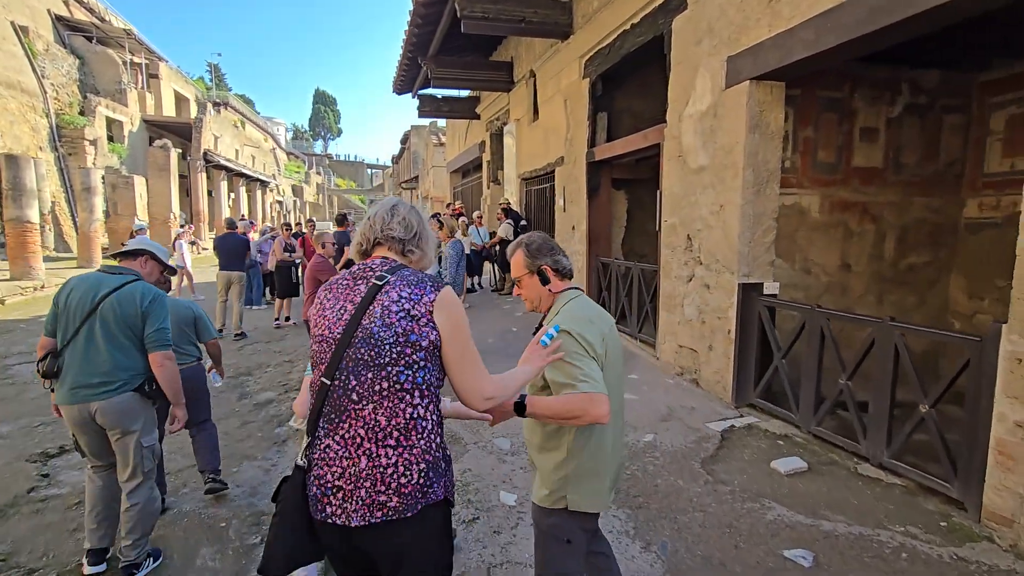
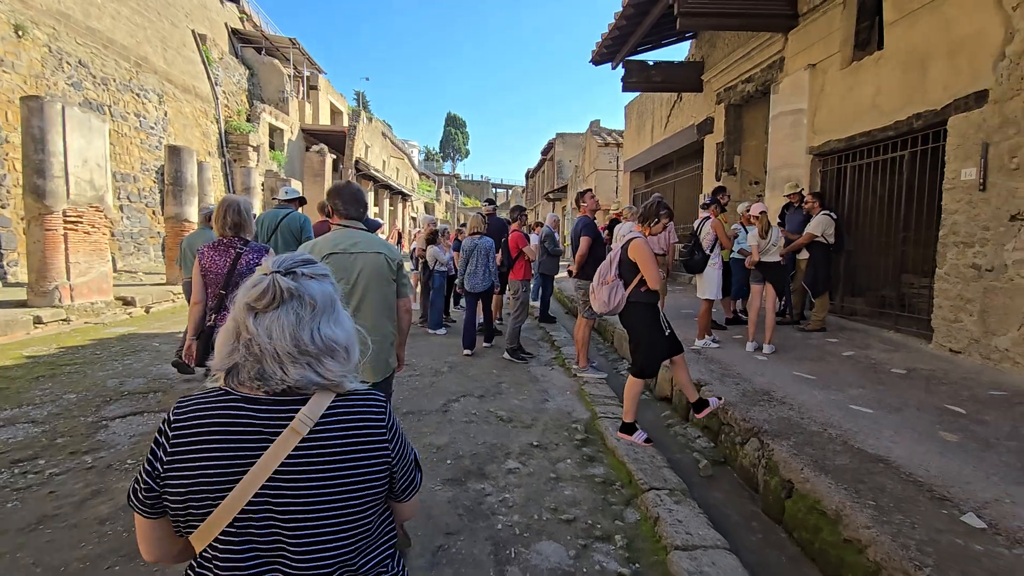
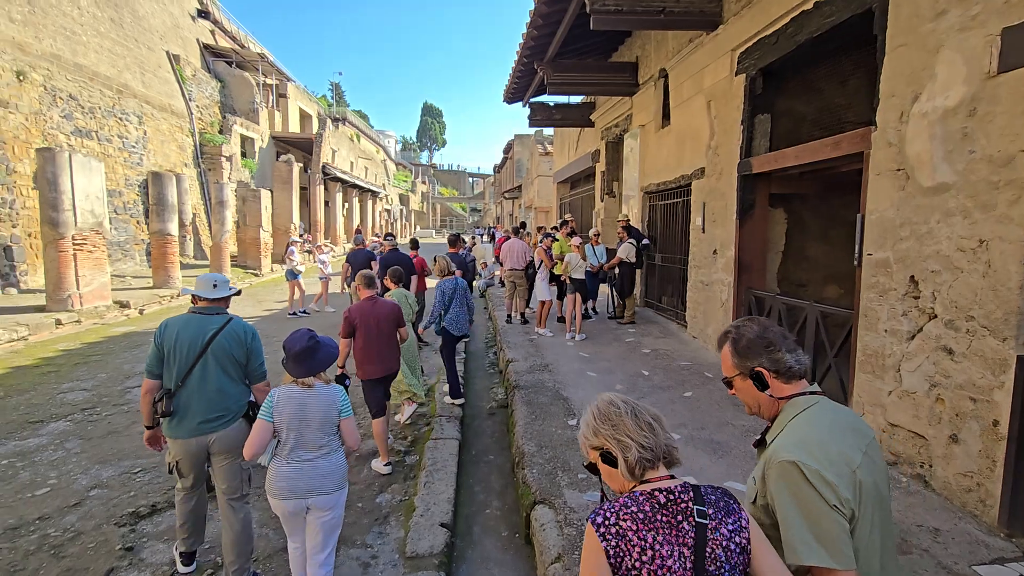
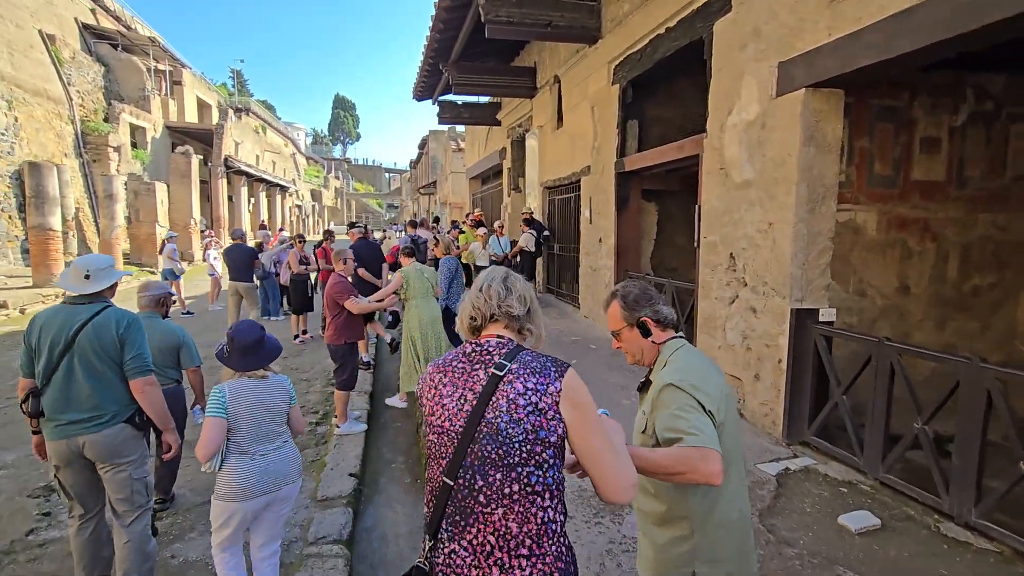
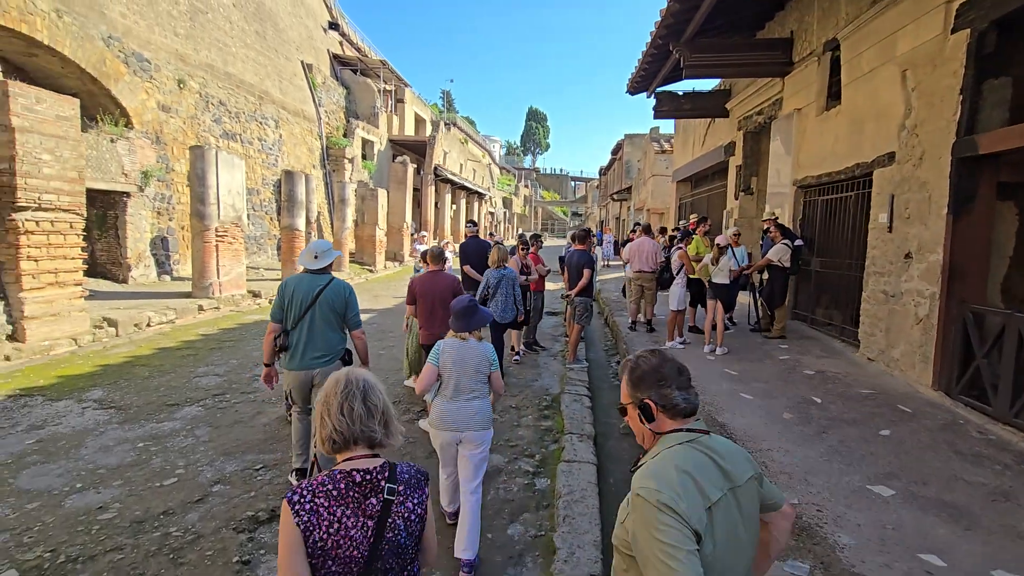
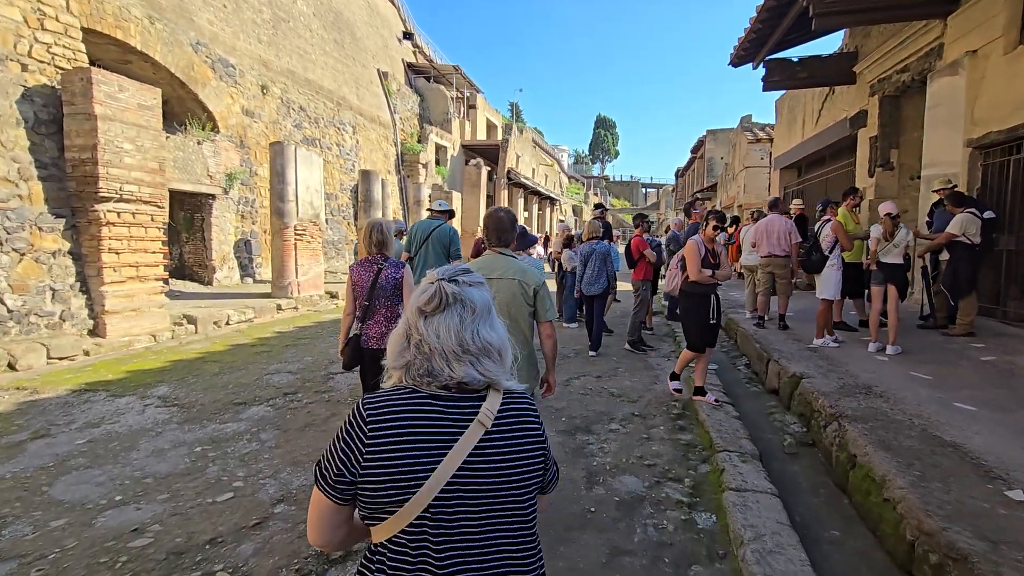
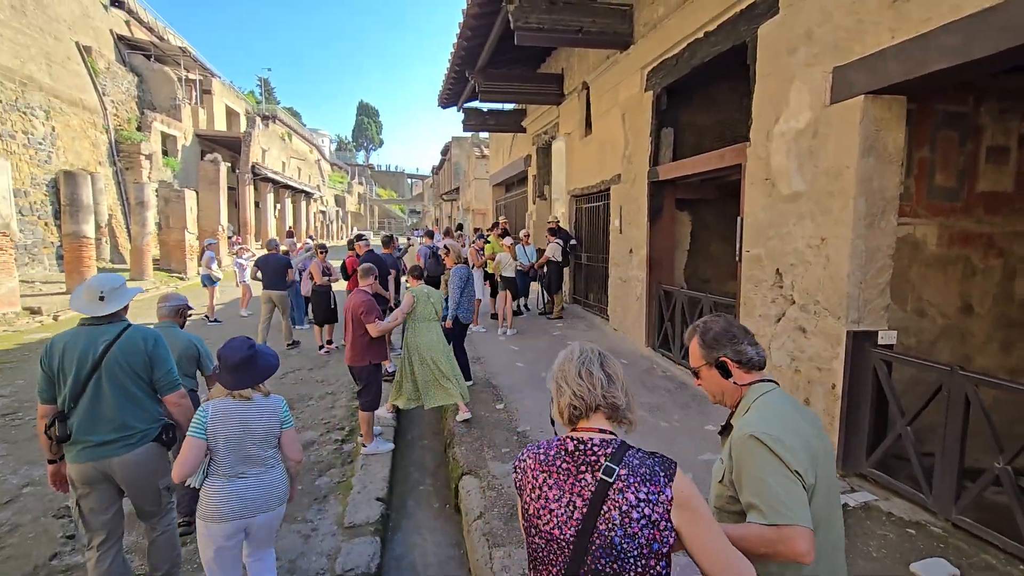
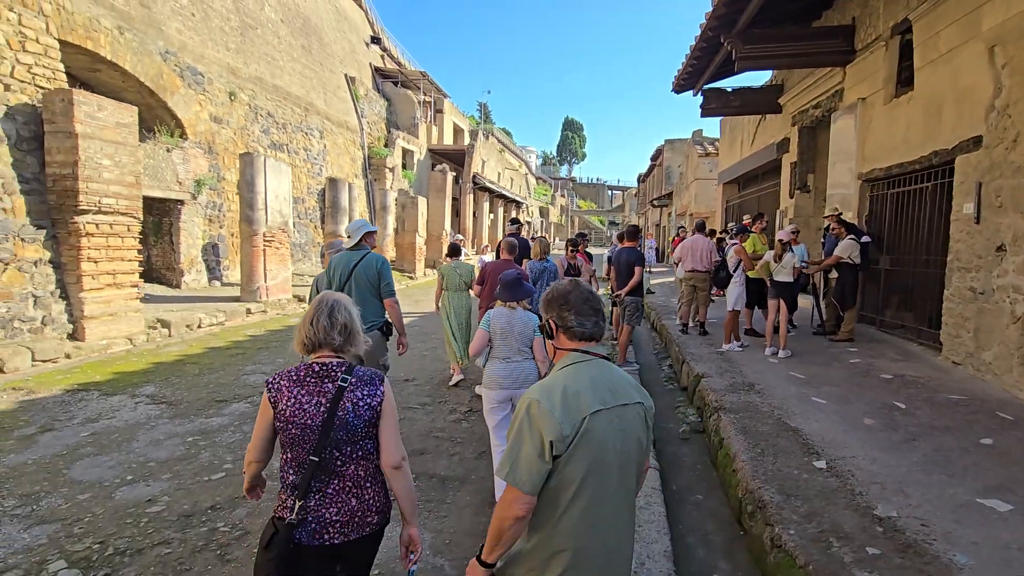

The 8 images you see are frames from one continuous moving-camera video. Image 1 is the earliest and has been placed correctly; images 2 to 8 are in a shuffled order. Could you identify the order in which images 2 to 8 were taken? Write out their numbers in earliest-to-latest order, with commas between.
4, 7, 3, 5, 8, 6, 2
